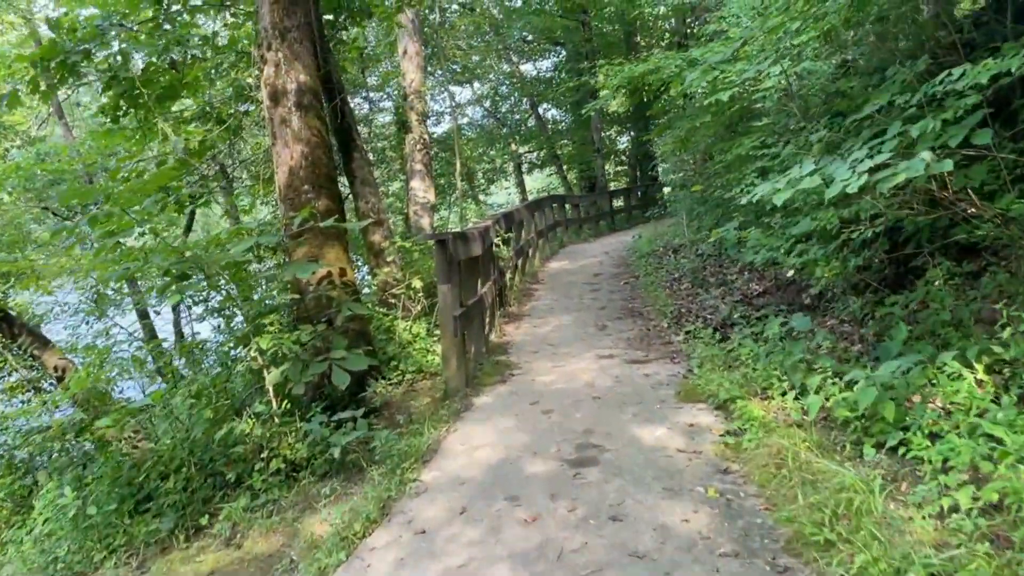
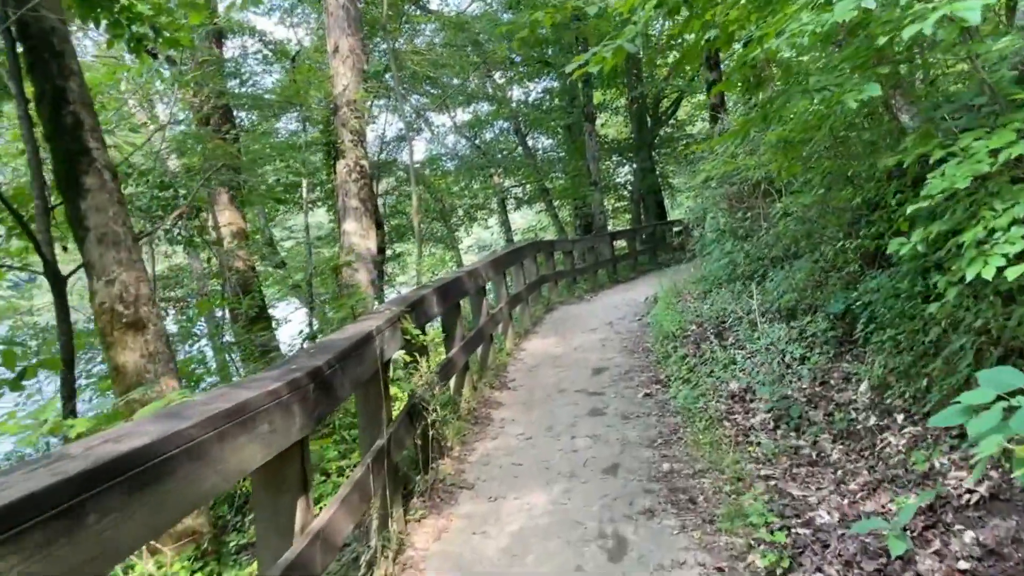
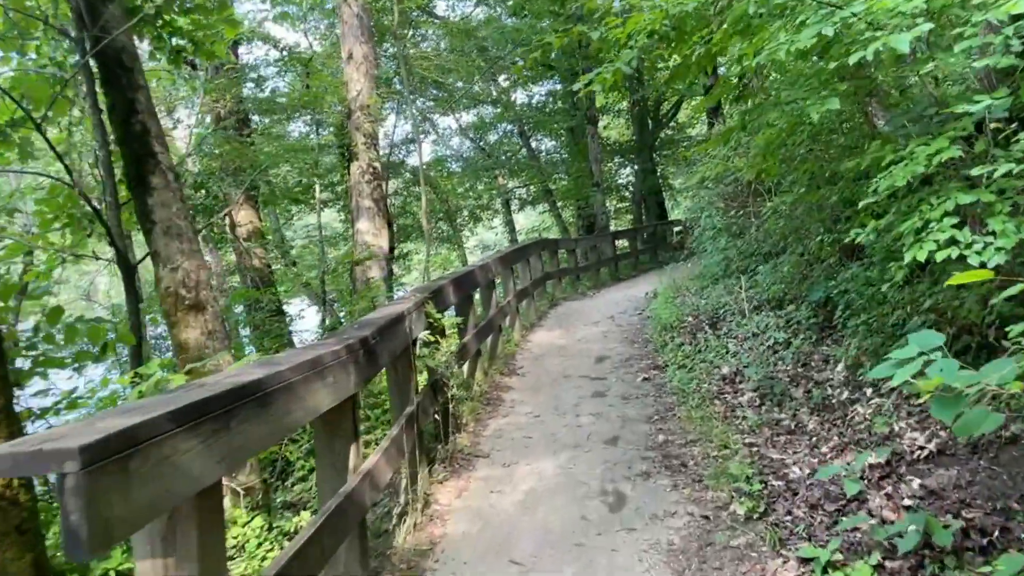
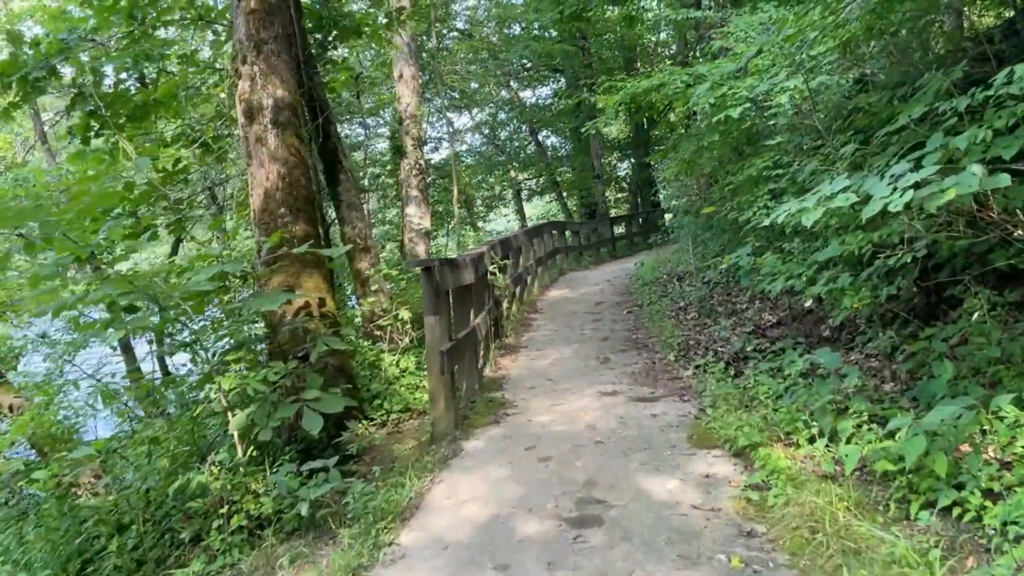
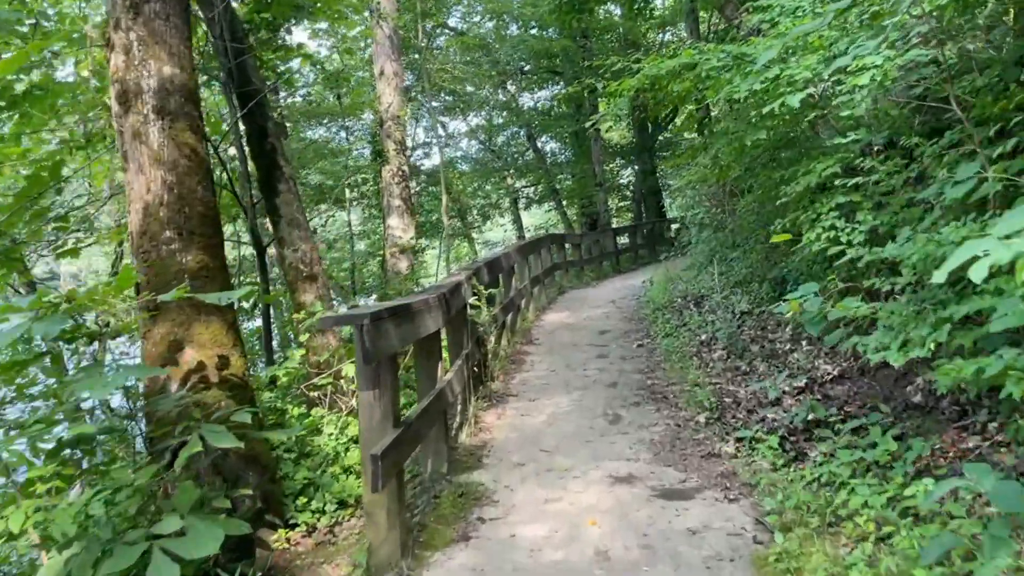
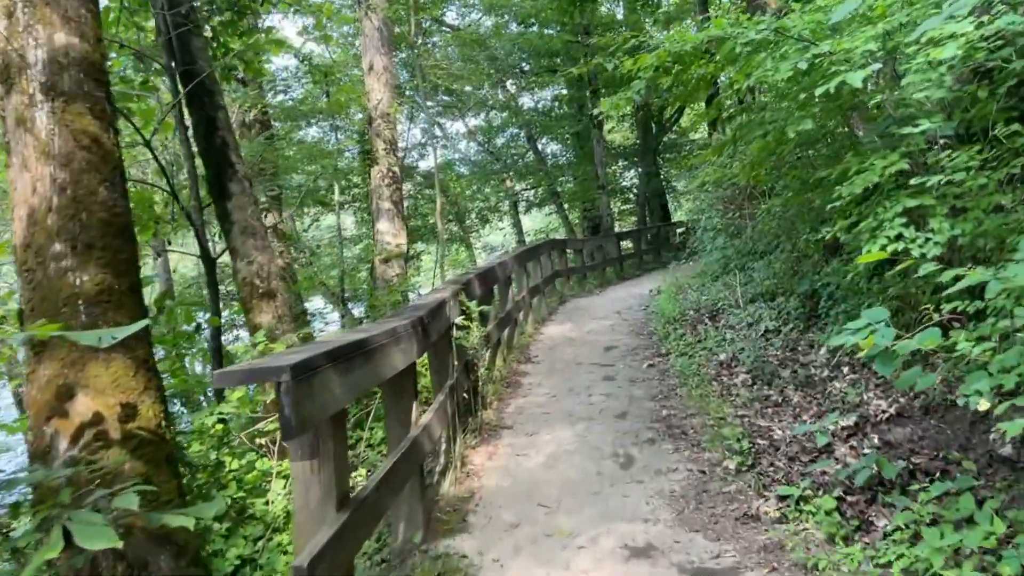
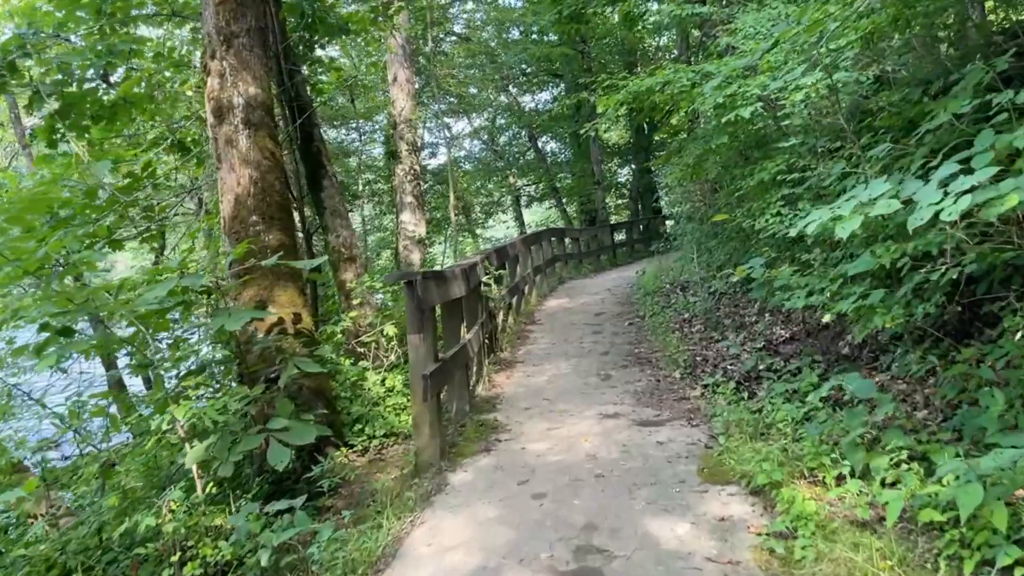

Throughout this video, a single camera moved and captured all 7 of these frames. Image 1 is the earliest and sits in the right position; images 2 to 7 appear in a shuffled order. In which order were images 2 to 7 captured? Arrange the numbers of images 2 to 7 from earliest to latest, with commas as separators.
4, 7, 5, 6, 3, 2
